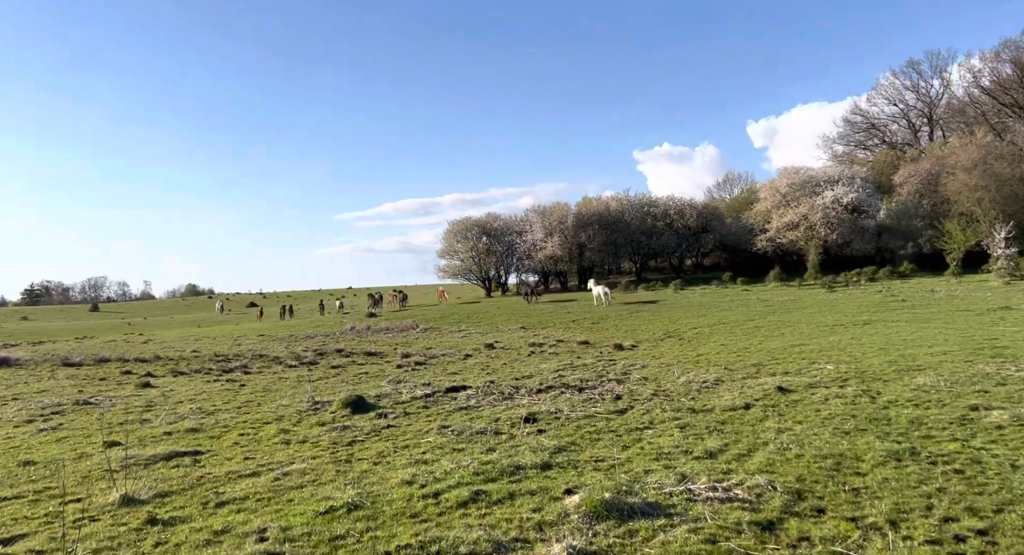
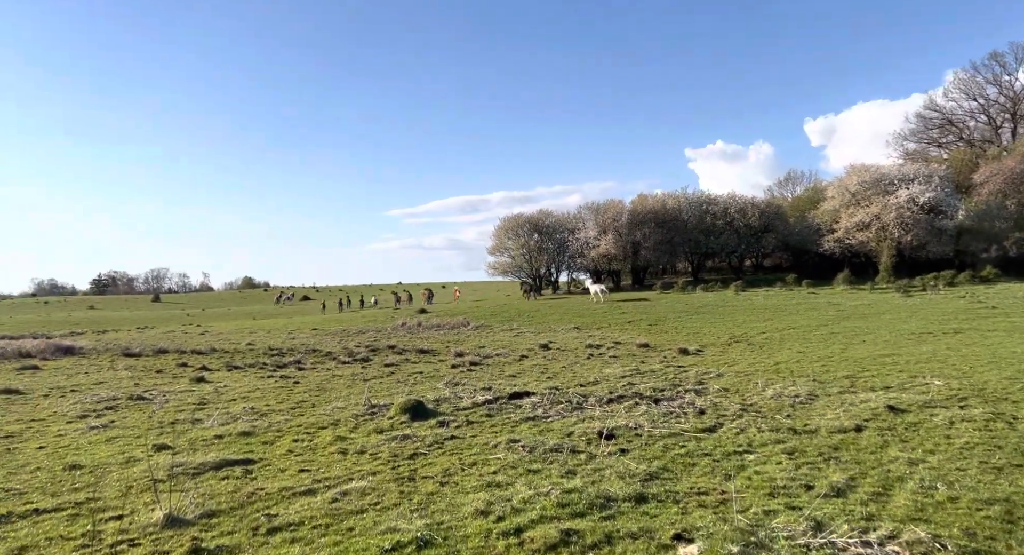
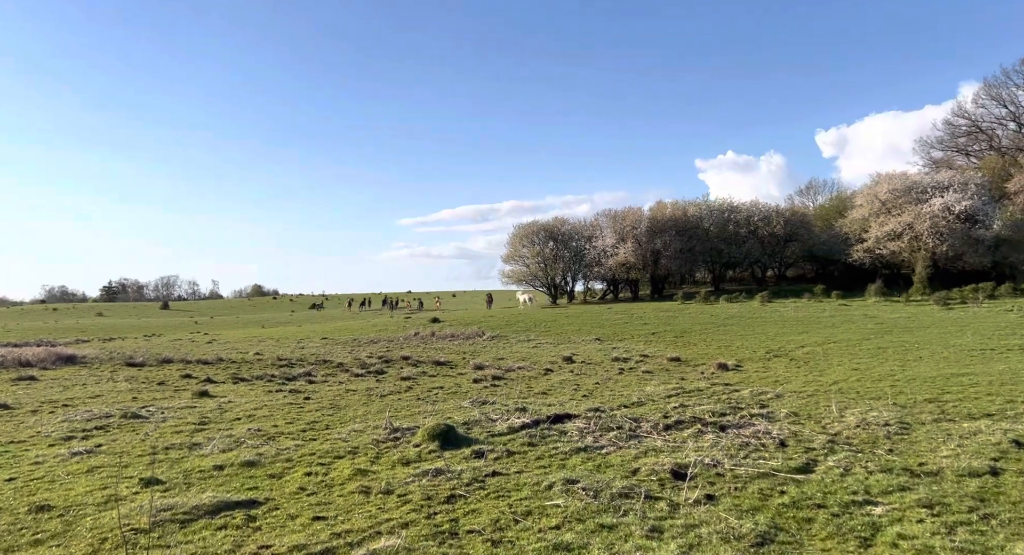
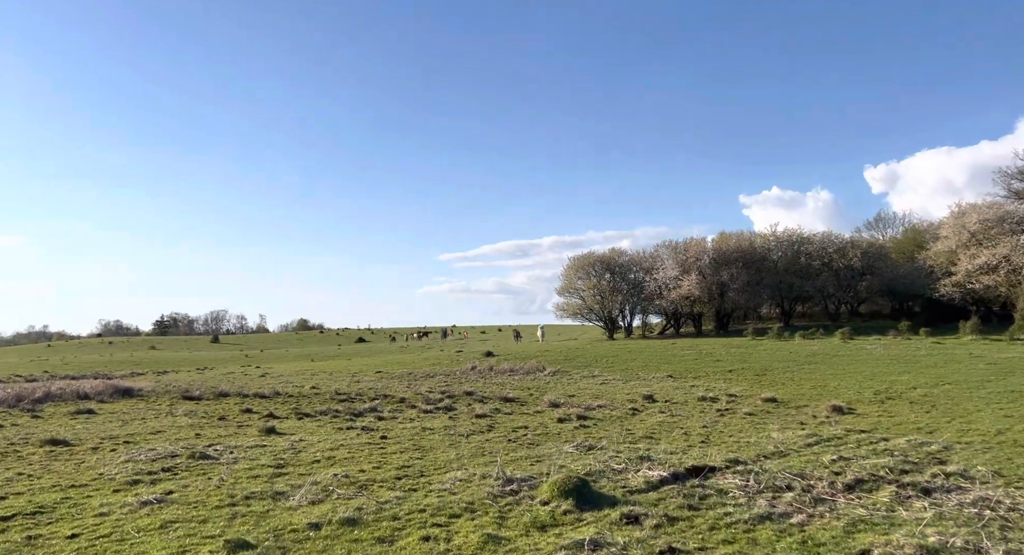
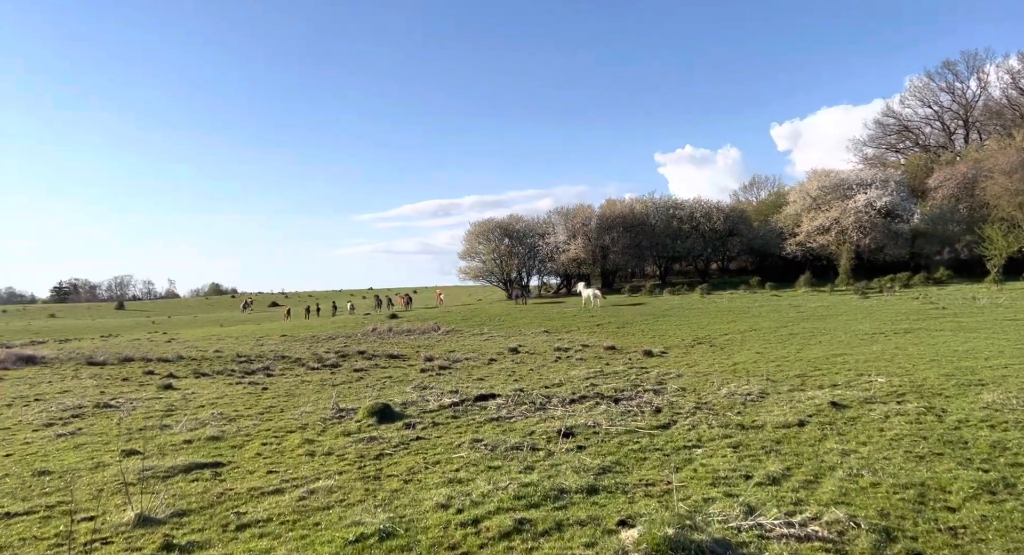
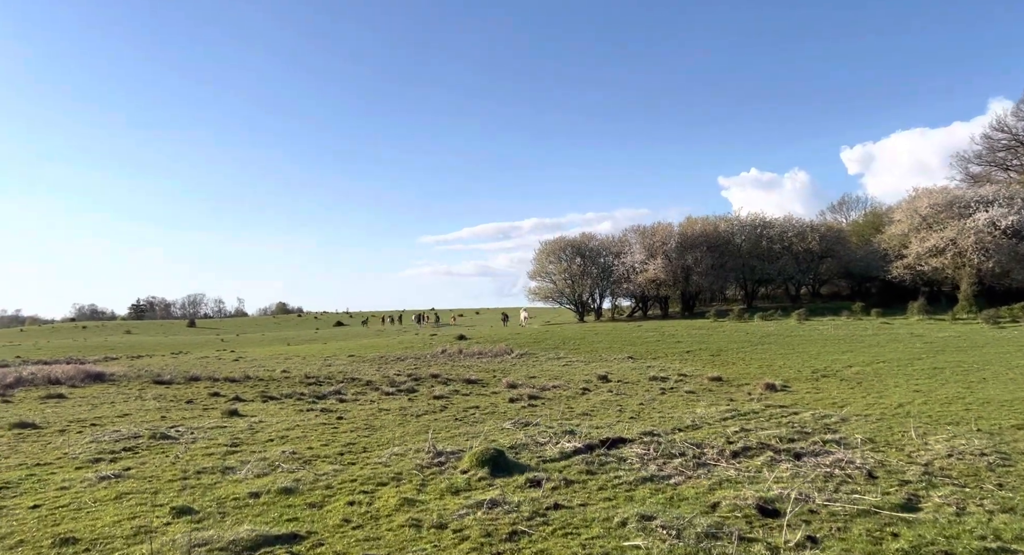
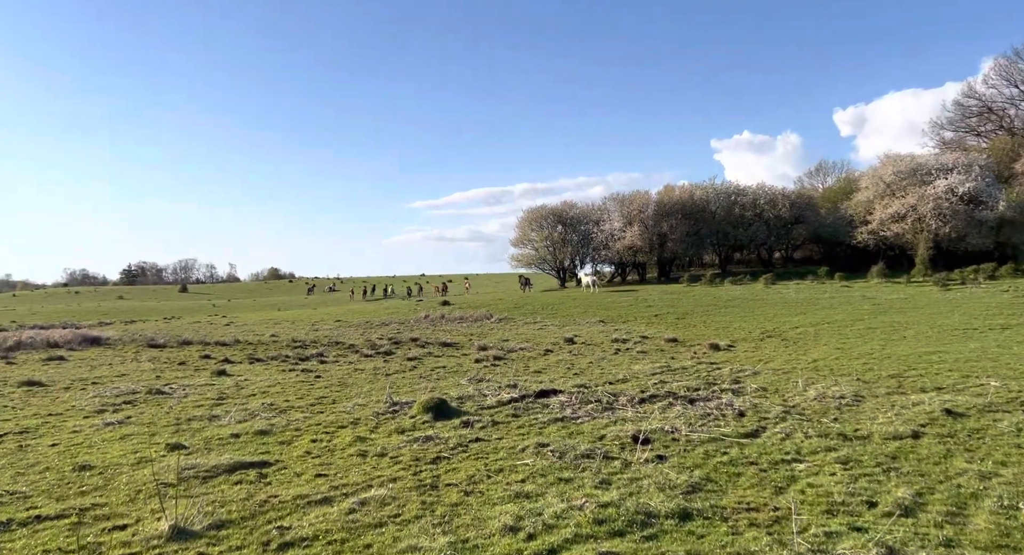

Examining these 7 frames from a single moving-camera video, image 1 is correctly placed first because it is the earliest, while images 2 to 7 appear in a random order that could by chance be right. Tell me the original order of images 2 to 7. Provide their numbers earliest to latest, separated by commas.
5, 2, 7, 3, 6, 4
